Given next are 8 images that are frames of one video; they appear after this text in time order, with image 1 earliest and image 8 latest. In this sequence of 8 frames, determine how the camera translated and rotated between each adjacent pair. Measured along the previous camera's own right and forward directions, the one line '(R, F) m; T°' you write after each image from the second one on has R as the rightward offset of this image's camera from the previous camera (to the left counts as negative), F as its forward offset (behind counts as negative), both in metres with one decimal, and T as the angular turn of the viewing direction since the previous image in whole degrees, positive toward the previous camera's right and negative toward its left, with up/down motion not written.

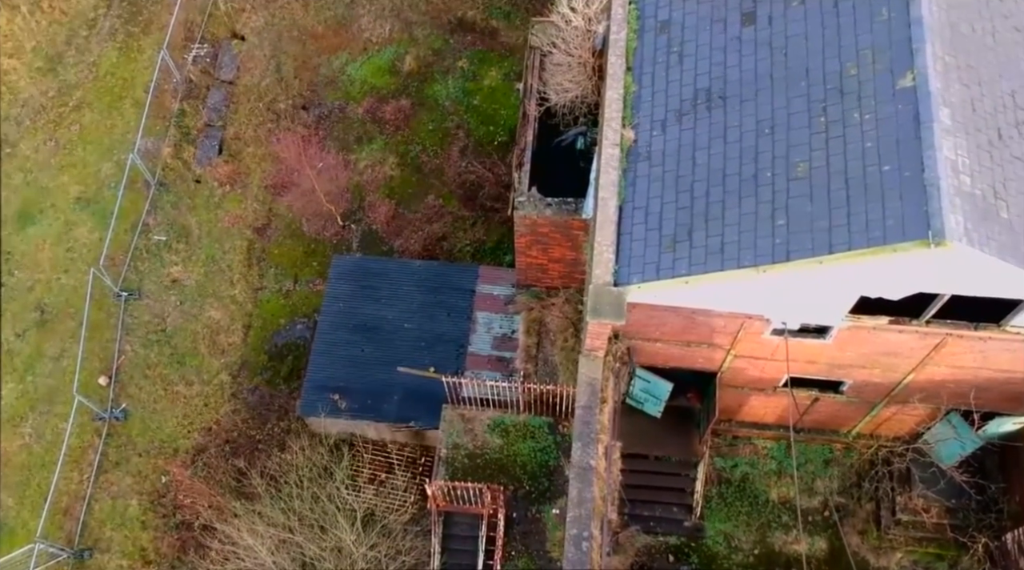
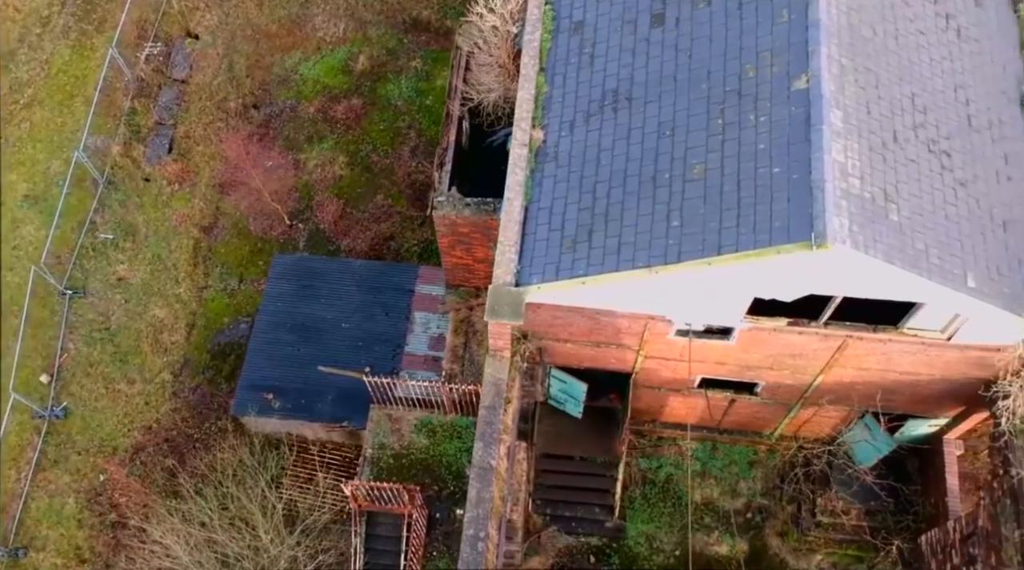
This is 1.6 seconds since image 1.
(+1.3, 0.0) m; 0°
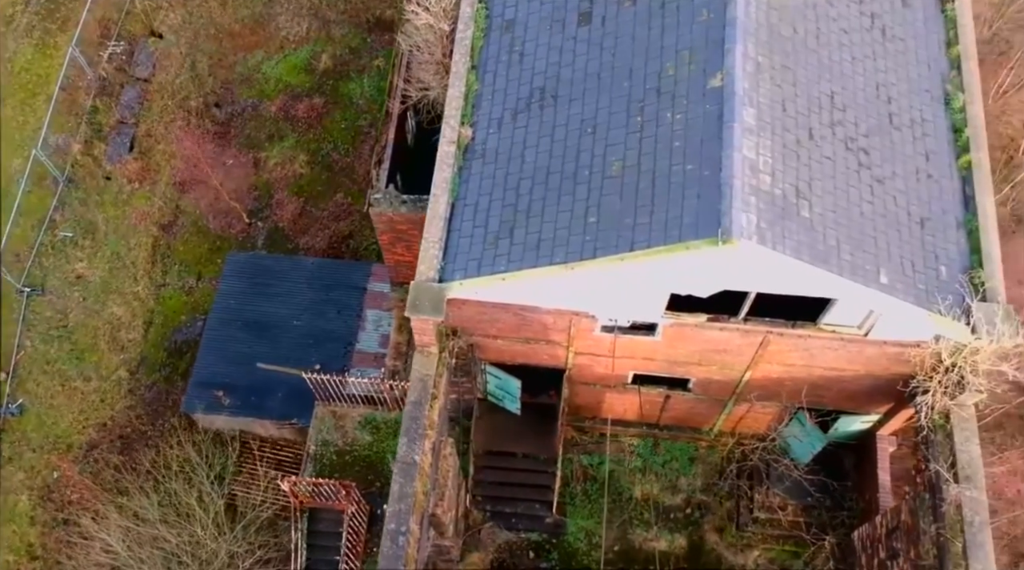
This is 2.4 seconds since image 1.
(+1.0, -0.1) m; 0°
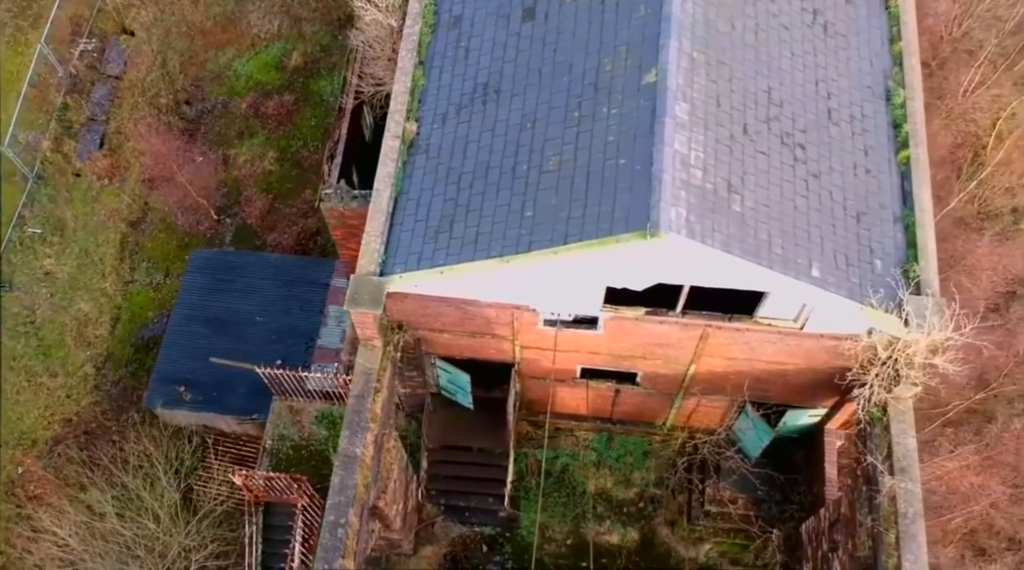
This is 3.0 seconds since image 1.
(+0.8, -0.1) m; 0°
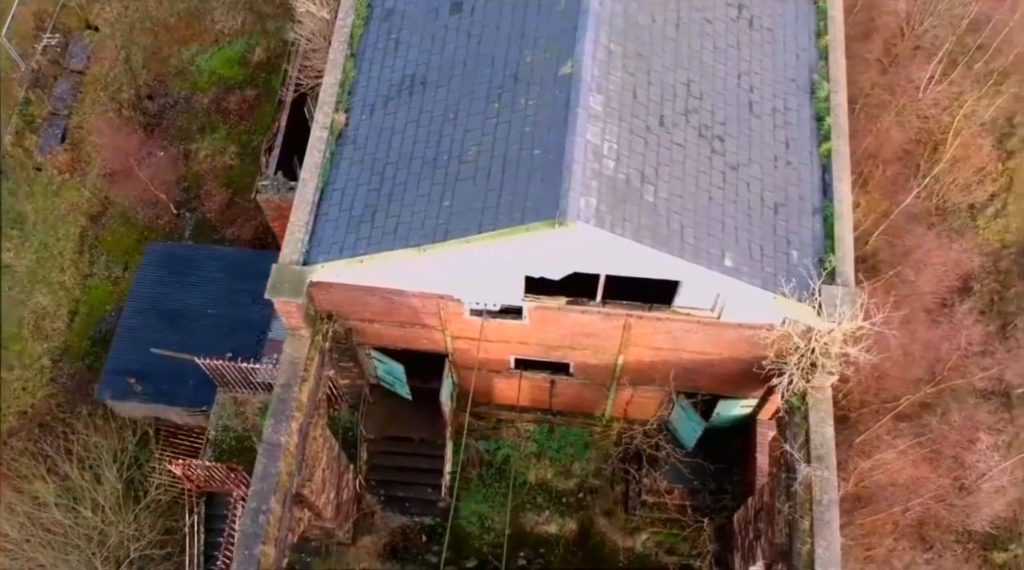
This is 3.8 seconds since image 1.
(+1.0, -0.2) m; 0°
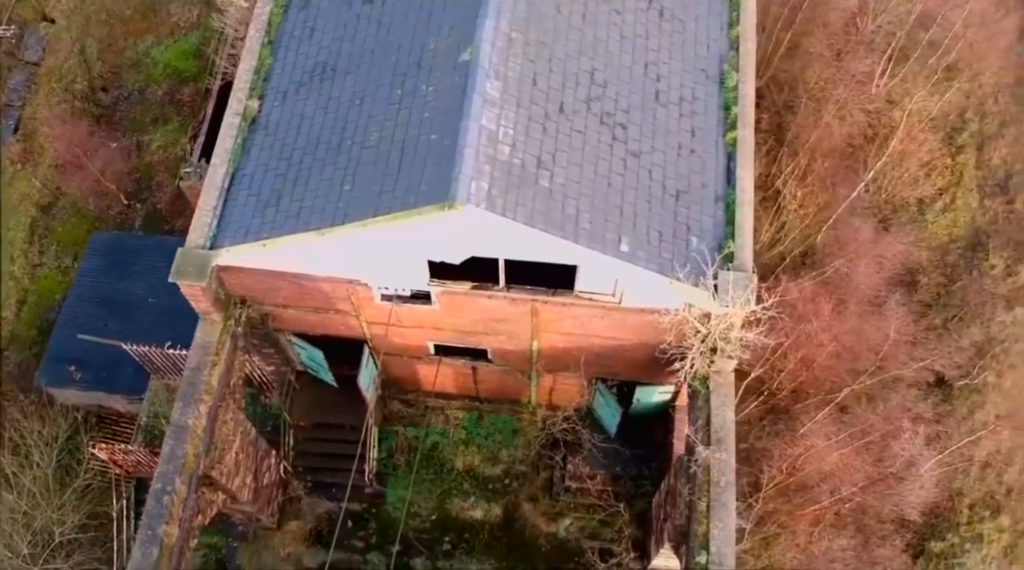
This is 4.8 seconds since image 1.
(+1.3, -0.2) m; 0°
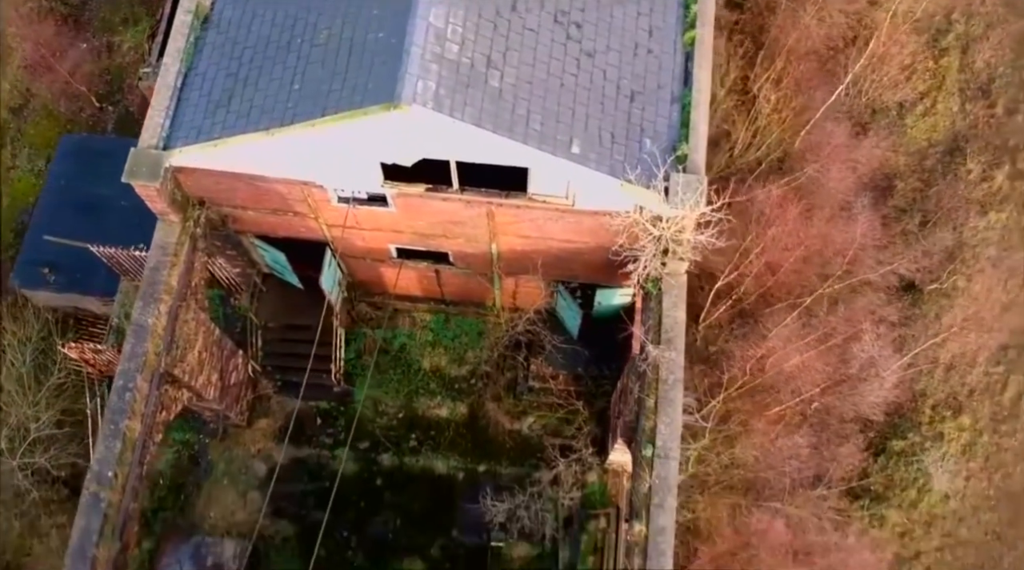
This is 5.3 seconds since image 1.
(+0.6, -0.2) m; 0°
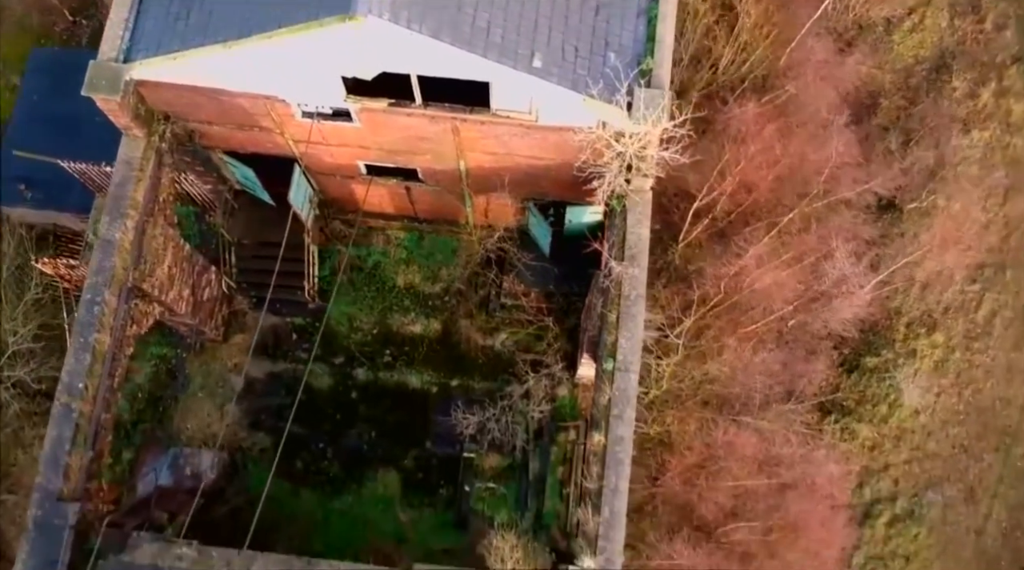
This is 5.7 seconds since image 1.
(+0.5, -0.1) m; 0°
